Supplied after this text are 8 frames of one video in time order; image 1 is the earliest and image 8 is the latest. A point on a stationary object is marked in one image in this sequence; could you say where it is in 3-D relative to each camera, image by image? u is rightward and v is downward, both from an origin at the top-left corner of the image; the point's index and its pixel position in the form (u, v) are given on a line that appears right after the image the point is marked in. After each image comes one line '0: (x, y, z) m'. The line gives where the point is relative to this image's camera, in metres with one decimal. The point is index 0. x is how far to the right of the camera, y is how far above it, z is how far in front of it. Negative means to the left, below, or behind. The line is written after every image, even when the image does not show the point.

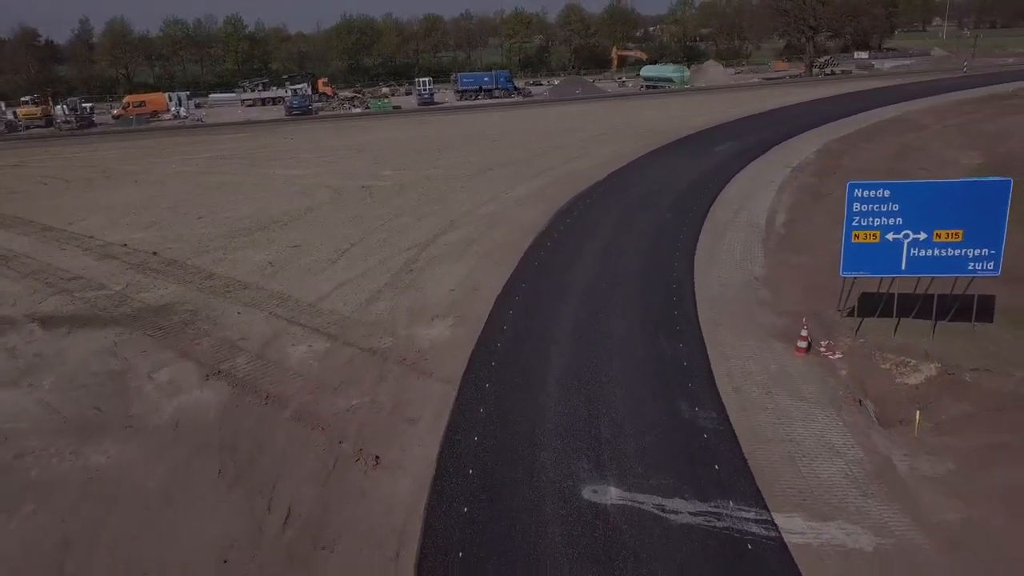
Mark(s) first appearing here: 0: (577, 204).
0: (+1.6, +2.1, +19.5) m
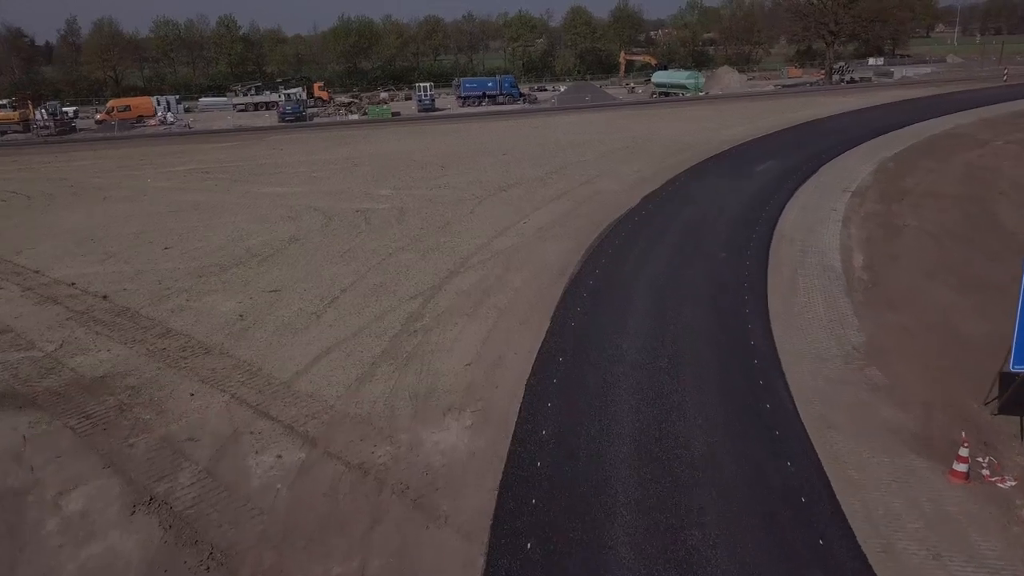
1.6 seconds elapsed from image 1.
0: (+2.1, +1.1, +16.5) m
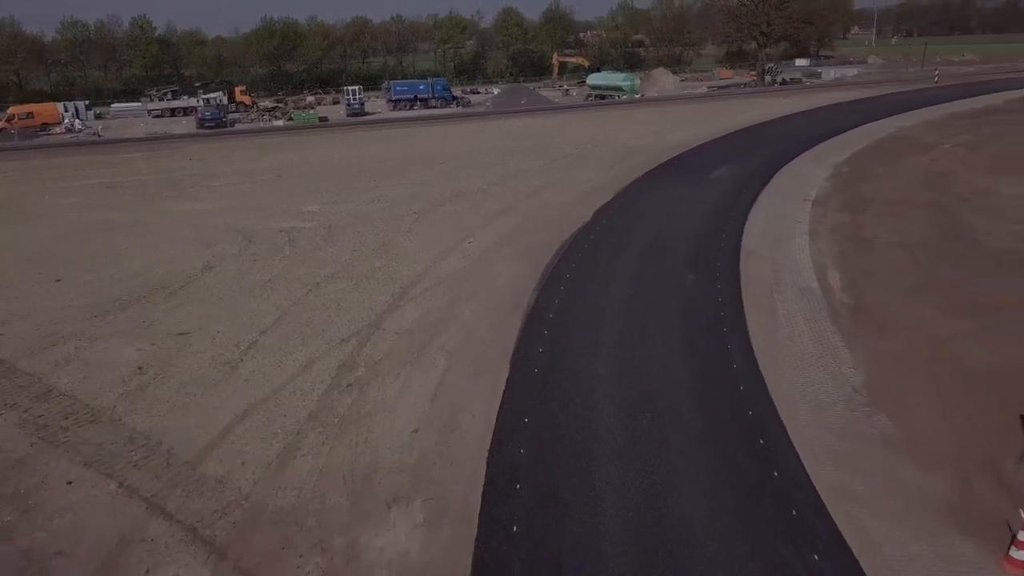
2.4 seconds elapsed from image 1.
0: (+1.0, +0.6, +15.0) m
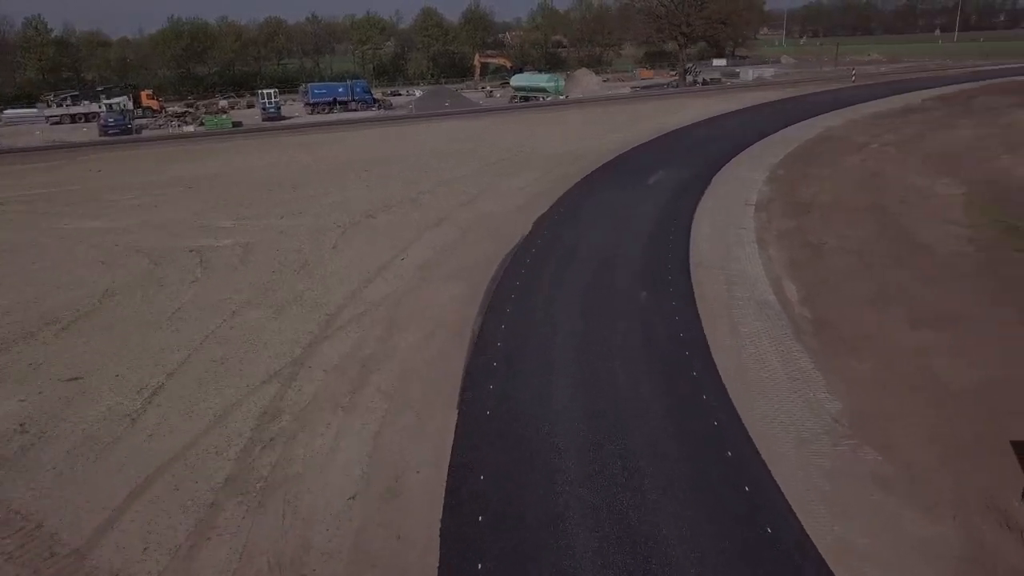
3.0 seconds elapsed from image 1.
0: (0.0, +0.2, +13.9) m
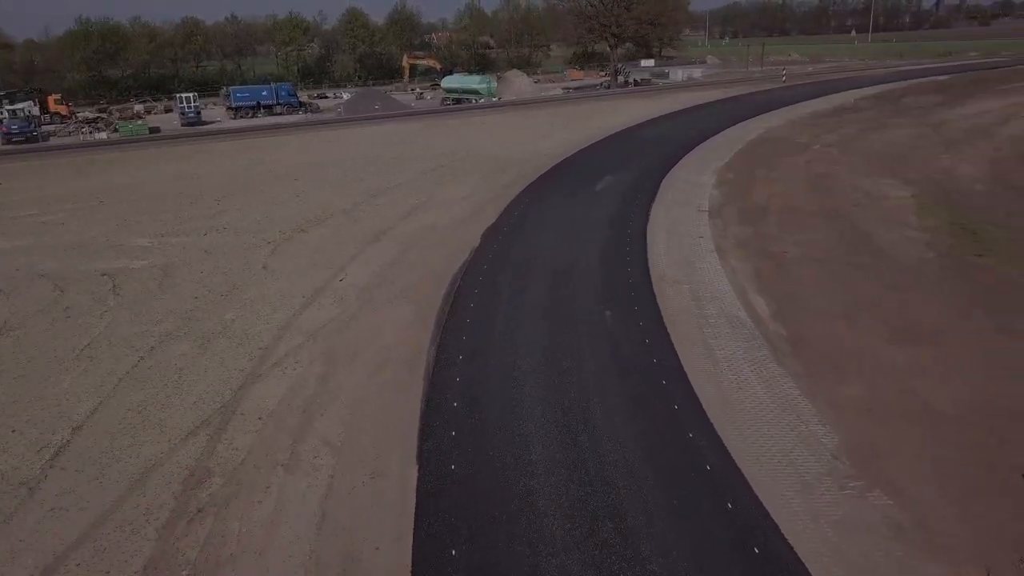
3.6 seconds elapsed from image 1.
0: (-0.8, -0.1, +12.8) m
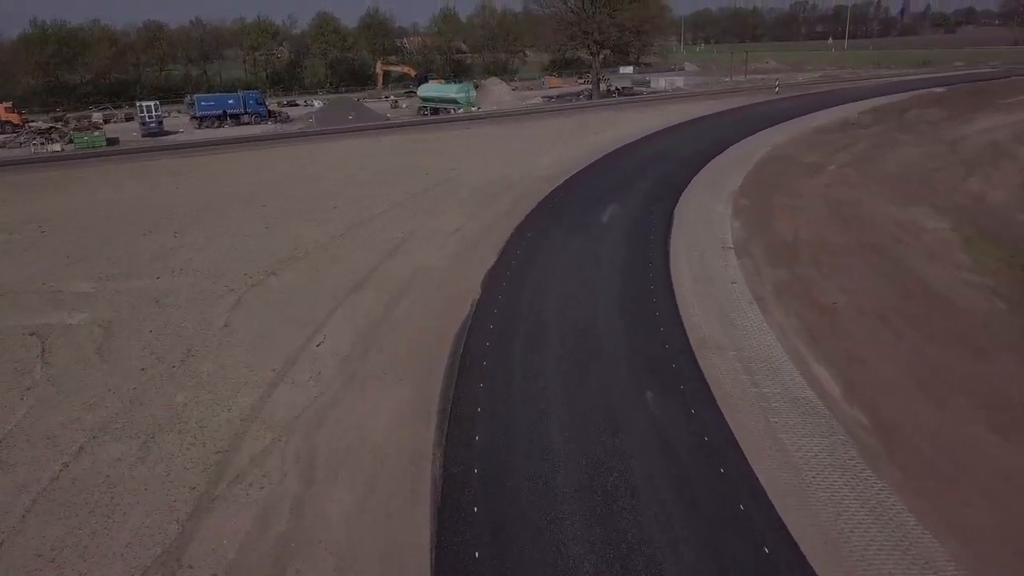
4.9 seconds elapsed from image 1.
0: (-0.6, -1.1, +10.5) m
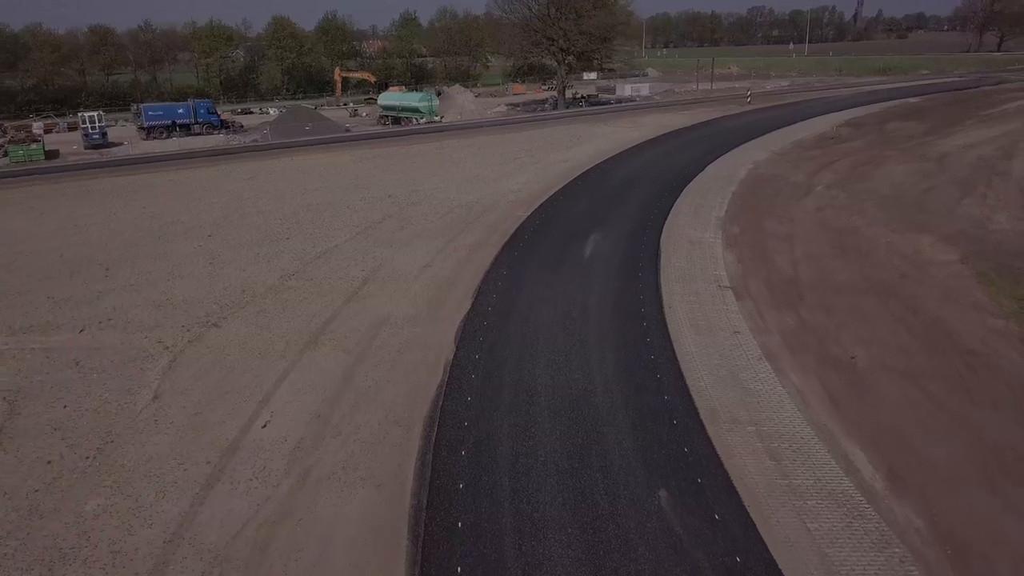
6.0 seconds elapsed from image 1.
0: (-0.8, -1.9, +8.8) m
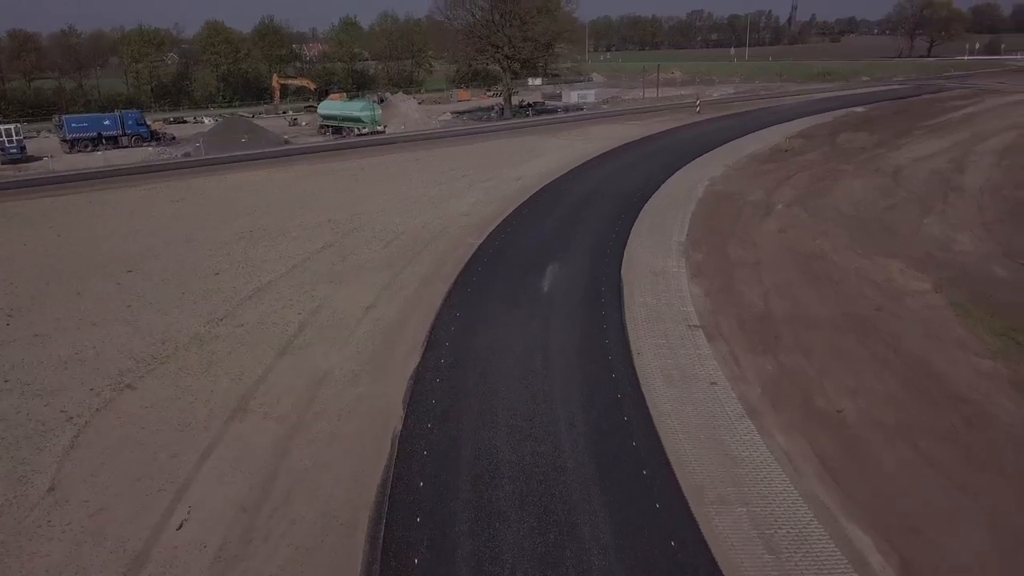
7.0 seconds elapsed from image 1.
0: (-1.1, -2.6, +7.5) m
